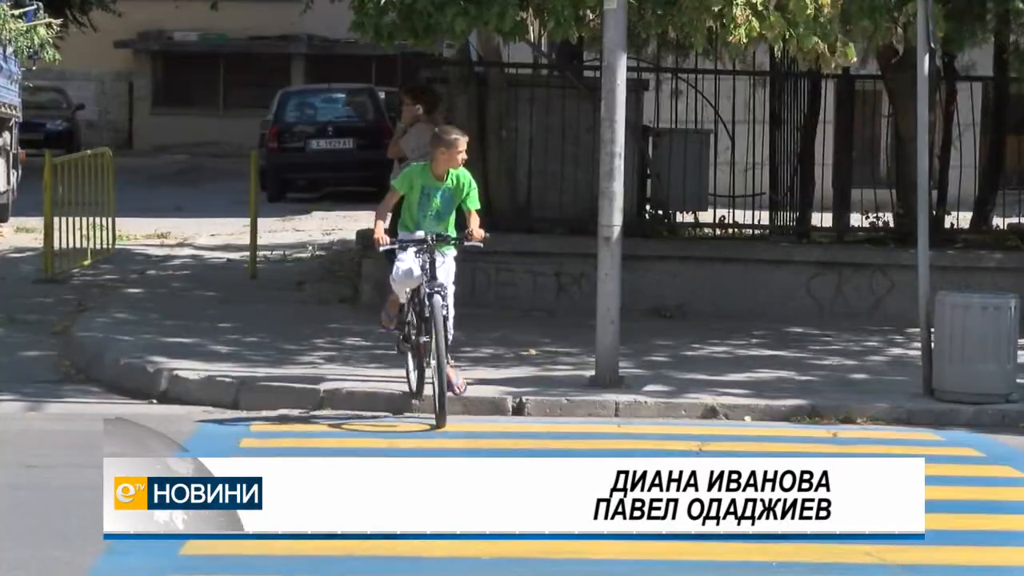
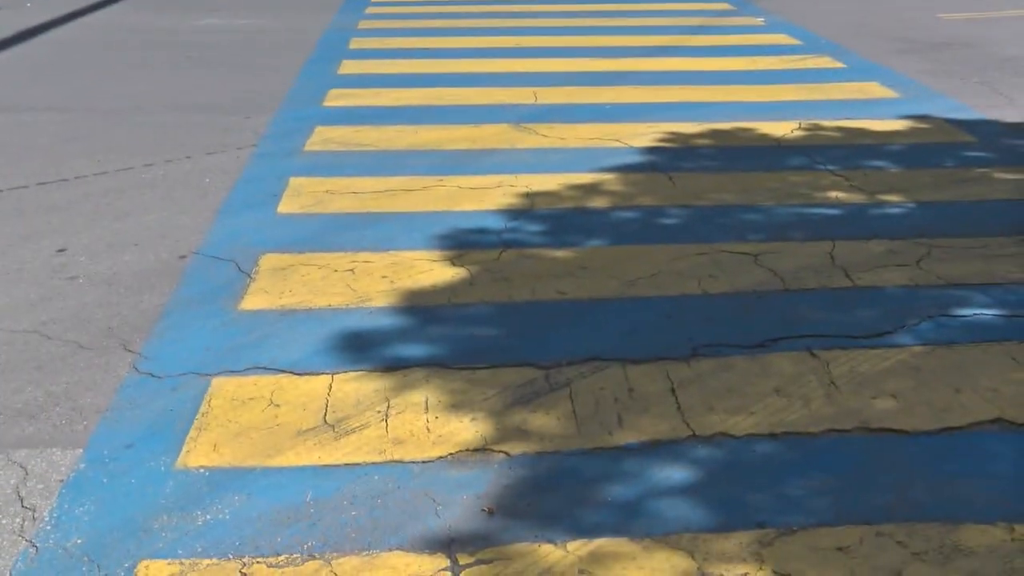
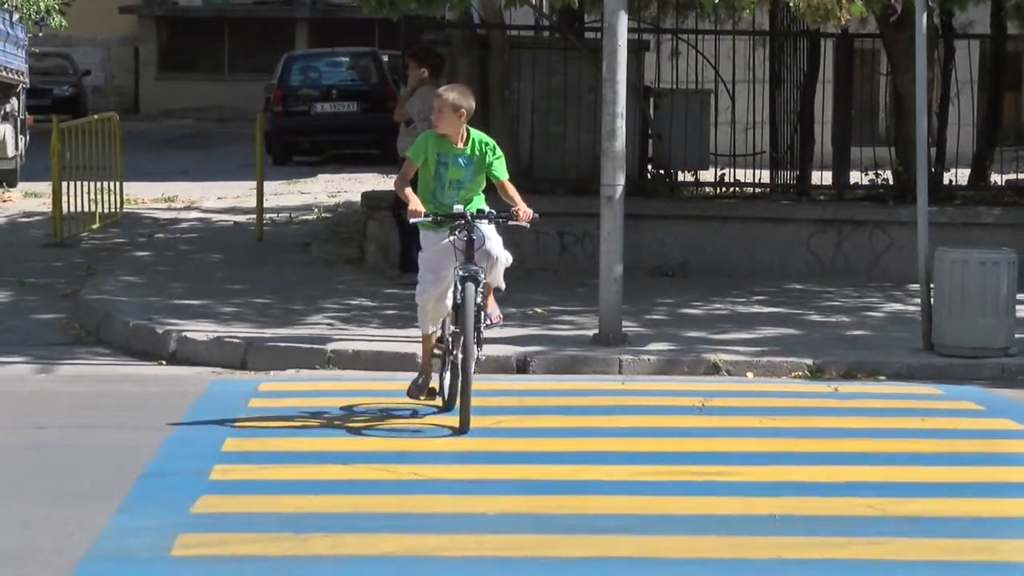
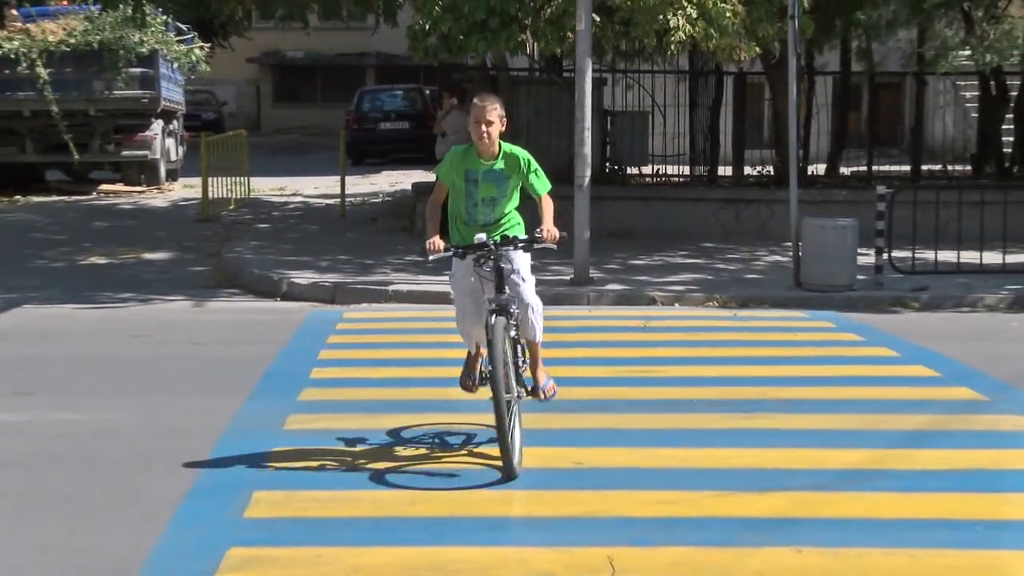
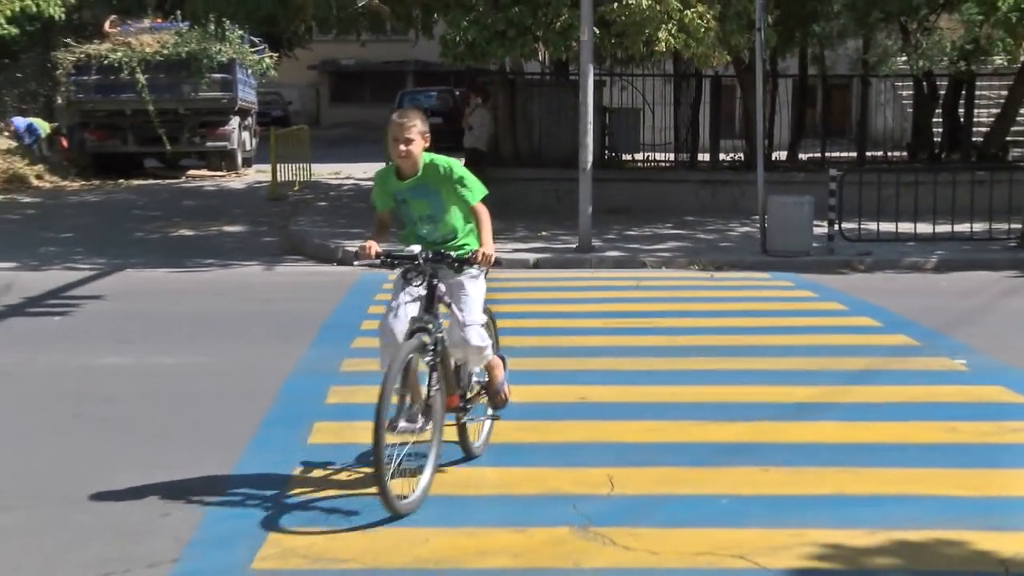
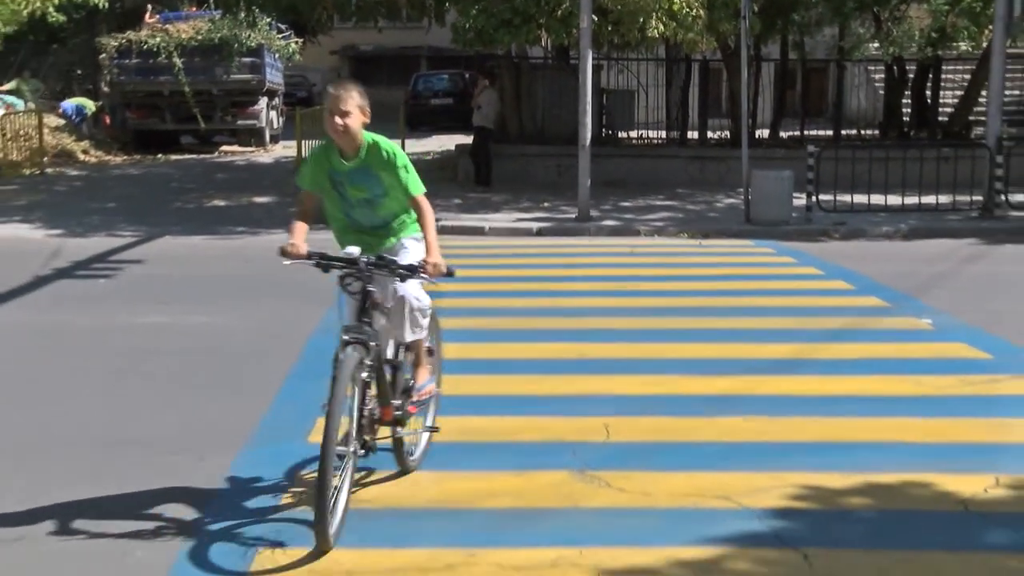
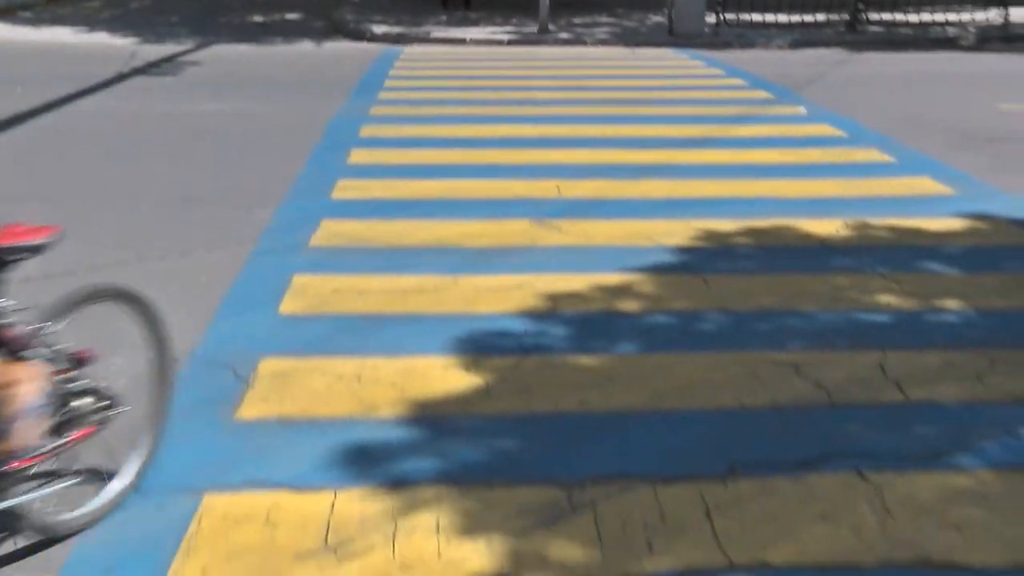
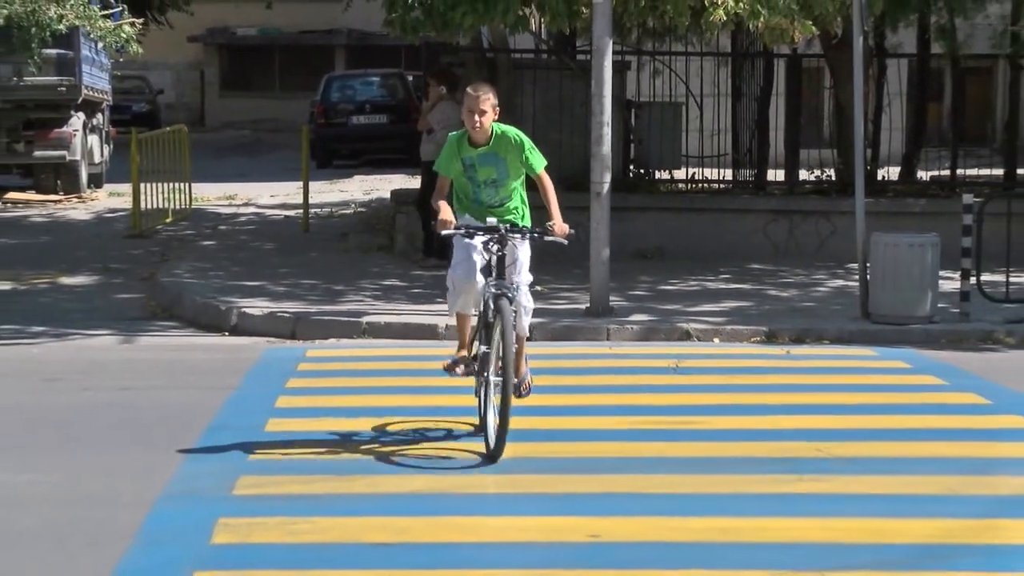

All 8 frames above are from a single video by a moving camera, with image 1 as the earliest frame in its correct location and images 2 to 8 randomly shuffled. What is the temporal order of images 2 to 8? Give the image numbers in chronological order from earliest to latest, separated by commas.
3, 8, 4, 5, 6, 7, 2
